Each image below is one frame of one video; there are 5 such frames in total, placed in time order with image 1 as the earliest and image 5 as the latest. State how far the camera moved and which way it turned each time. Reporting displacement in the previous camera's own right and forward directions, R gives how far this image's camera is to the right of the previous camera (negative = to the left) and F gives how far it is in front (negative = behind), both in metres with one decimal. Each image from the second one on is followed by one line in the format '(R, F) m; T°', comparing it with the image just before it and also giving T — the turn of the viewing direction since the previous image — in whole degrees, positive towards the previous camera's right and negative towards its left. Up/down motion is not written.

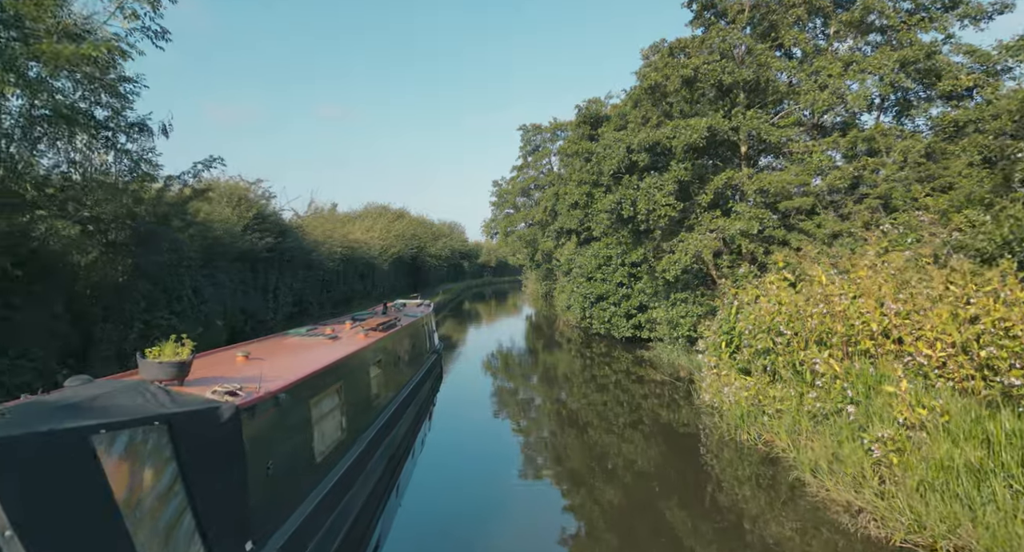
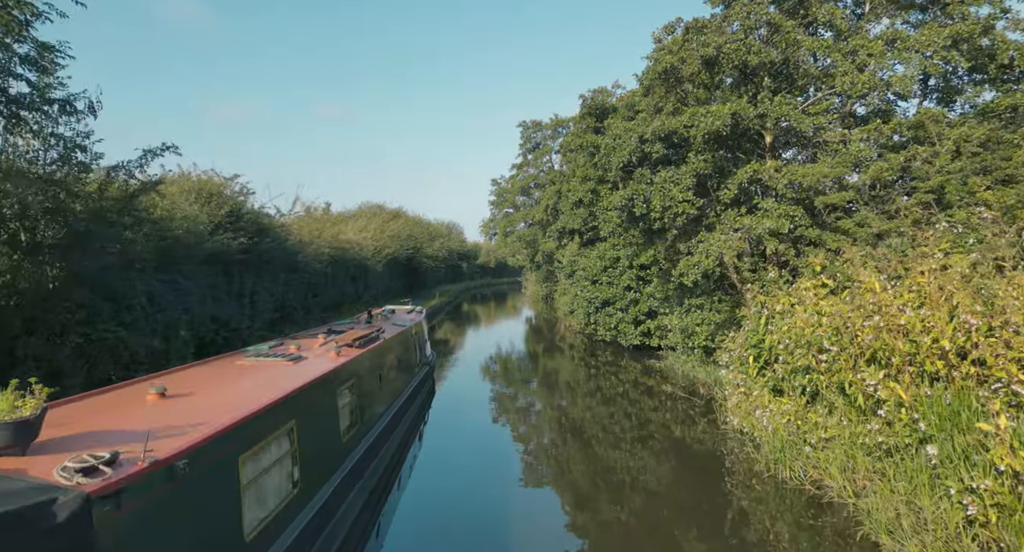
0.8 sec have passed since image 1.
(0.0, +1.0) m; 0°
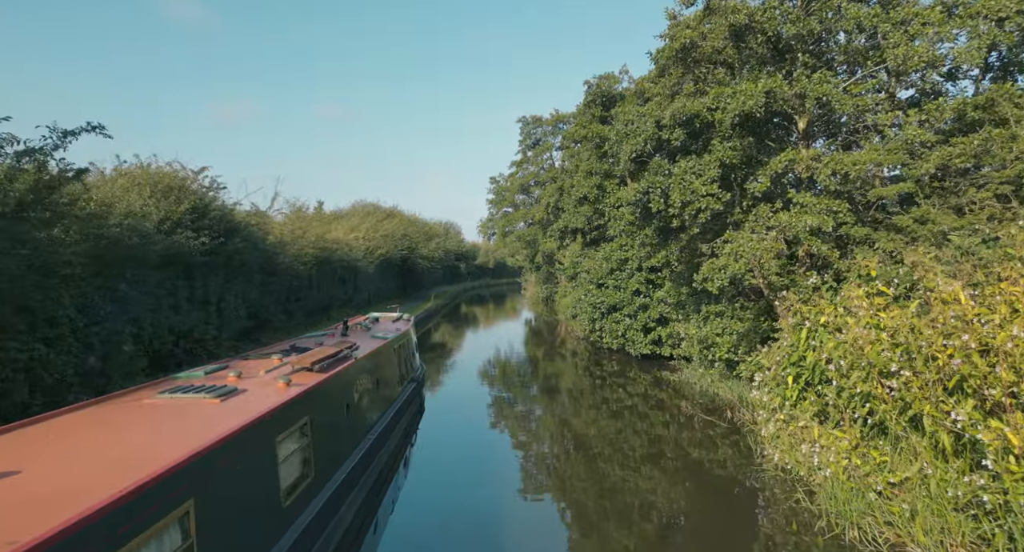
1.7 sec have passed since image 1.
(0.0, +1.2) m; 0°
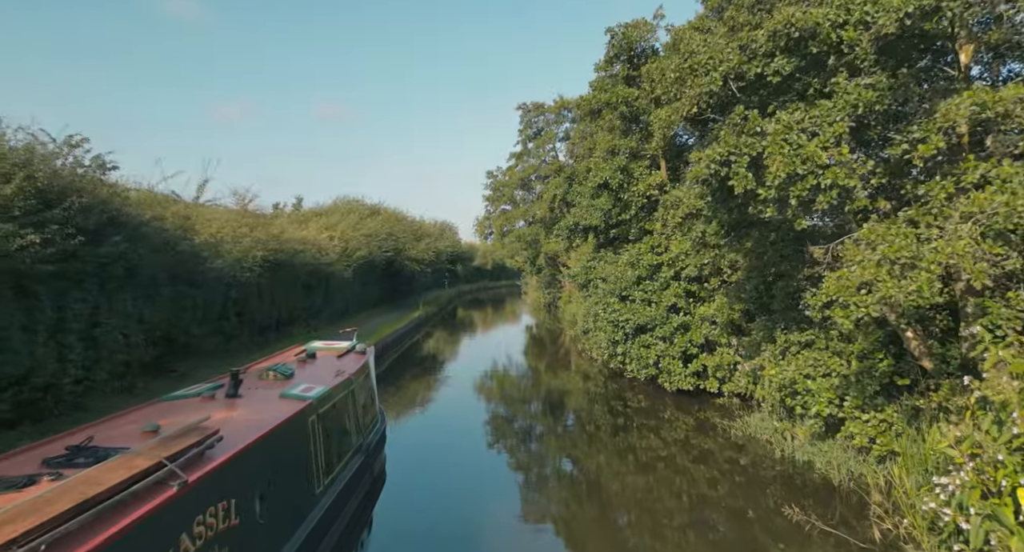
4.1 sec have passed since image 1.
(0.0, +3.0) m; 0°
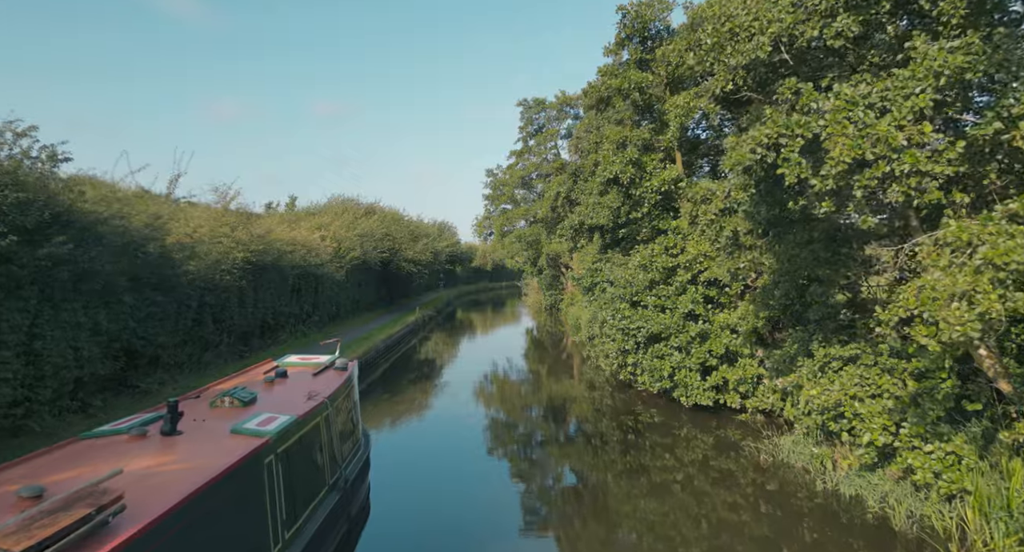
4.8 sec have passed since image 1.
(0.0, +0.9) m; 0°
